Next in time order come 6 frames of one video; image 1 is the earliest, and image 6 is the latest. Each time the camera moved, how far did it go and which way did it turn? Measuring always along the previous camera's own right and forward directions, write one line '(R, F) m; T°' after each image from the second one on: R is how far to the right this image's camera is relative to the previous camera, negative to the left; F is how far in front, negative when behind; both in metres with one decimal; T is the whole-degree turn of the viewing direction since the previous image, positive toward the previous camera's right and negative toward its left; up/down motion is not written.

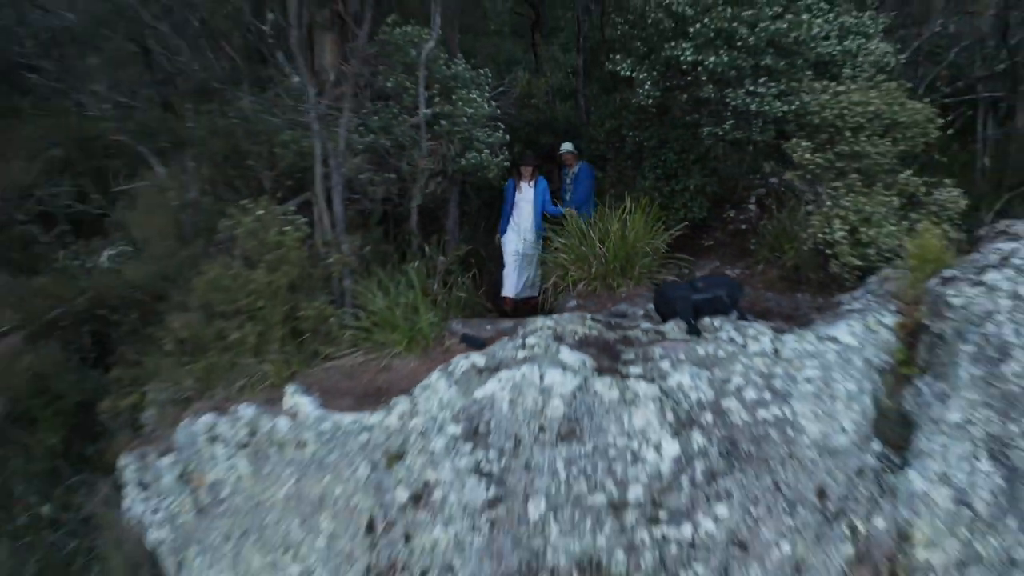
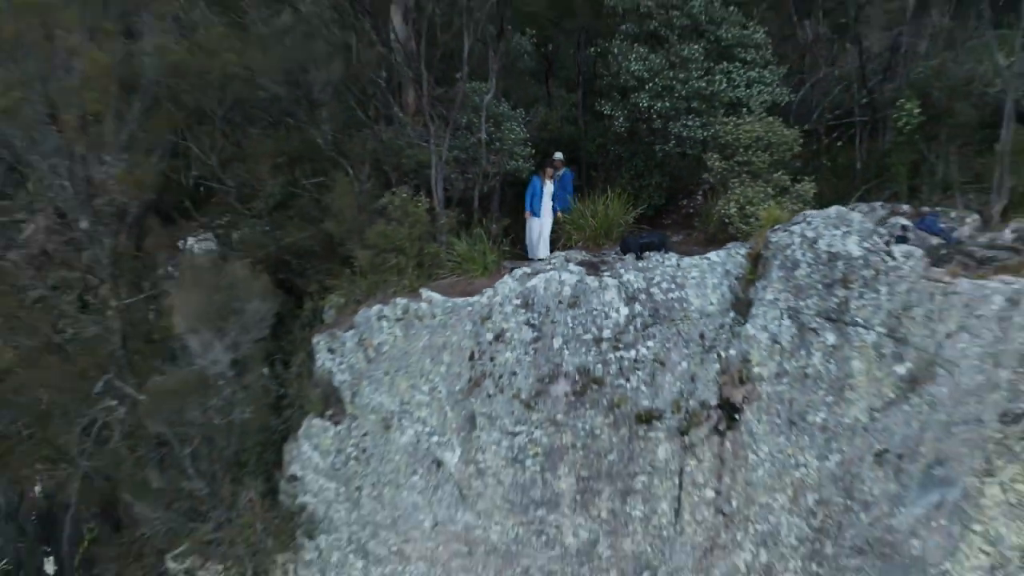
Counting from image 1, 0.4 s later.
(-0.1, -1.1) m; 0°
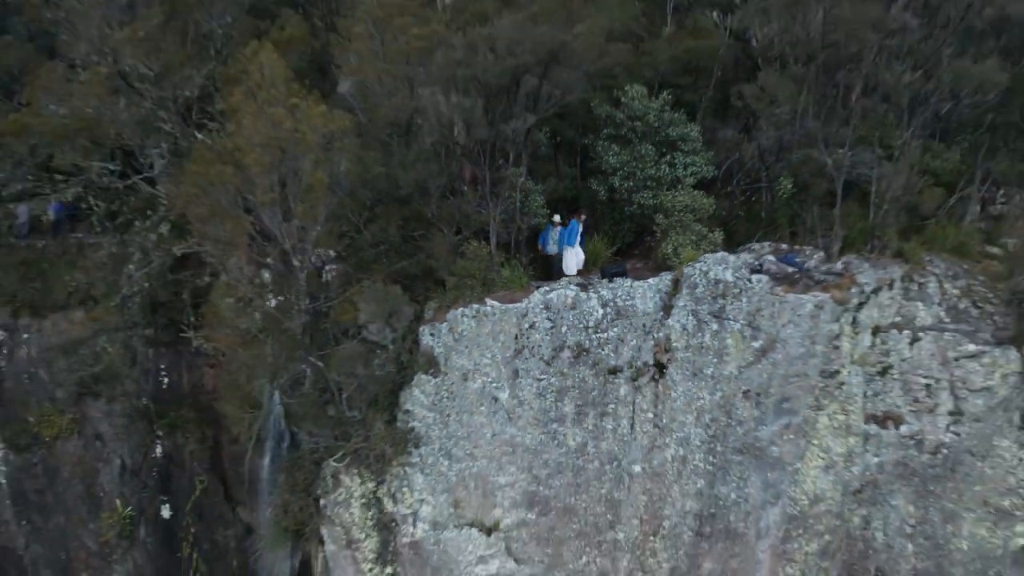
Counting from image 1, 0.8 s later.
(-0.1, -1.9) m; 0°
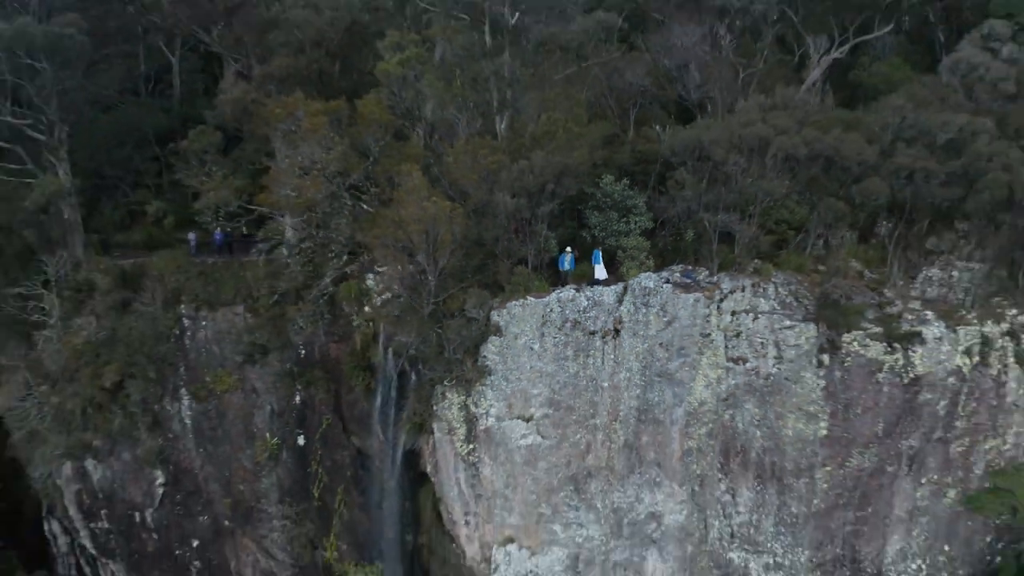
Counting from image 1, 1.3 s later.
(-0.2, -4.1) m; 0°
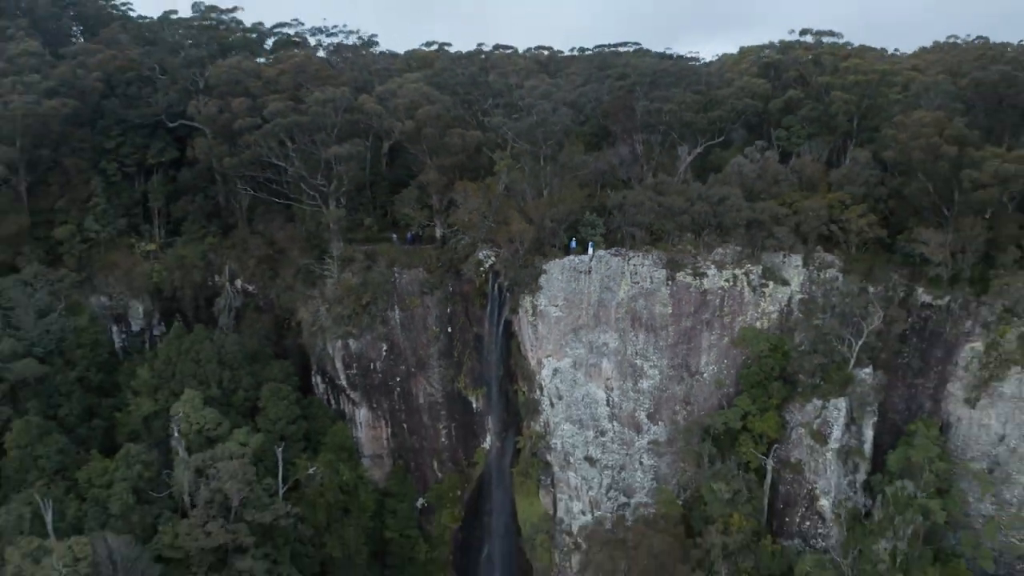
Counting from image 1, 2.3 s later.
(-0.6, -15.1) m; -1°
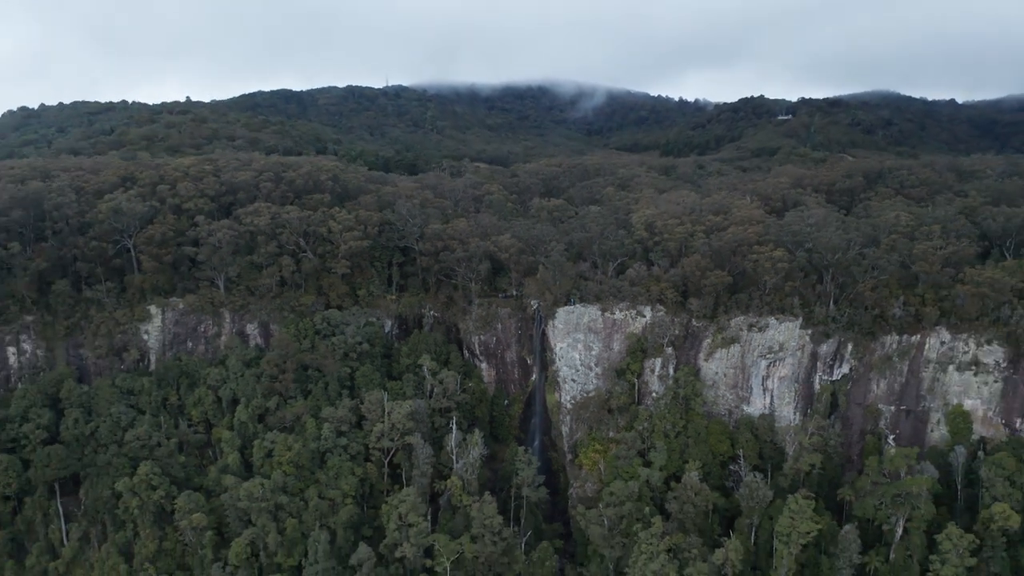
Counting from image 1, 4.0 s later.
(-1.9, -45.8) m; 0°
